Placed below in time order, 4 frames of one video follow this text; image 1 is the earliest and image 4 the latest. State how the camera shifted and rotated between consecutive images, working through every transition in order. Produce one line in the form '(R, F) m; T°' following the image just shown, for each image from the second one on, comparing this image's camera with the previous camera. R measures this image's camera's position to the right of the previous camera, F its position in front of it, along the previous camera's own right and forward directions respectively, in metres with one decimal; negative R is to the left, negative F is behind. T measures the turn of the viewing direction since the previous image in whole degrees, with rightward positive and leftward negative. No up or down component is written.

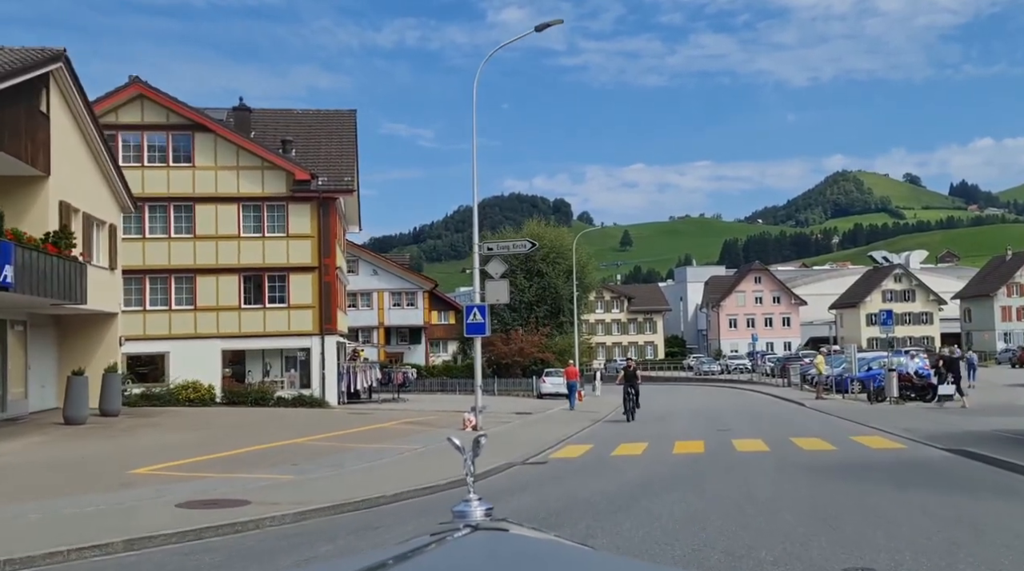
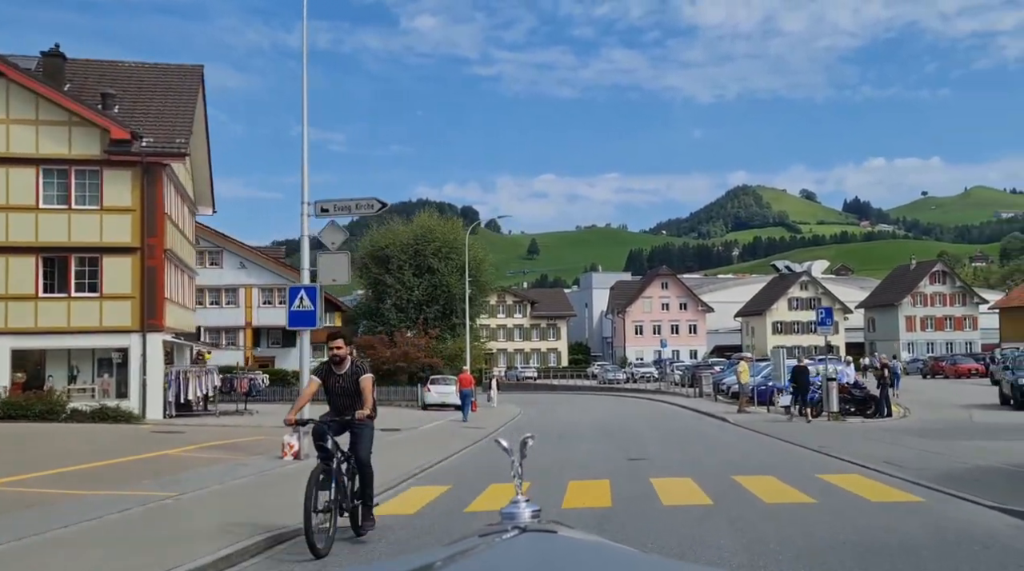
(+1.1, +6.2) m; +5°
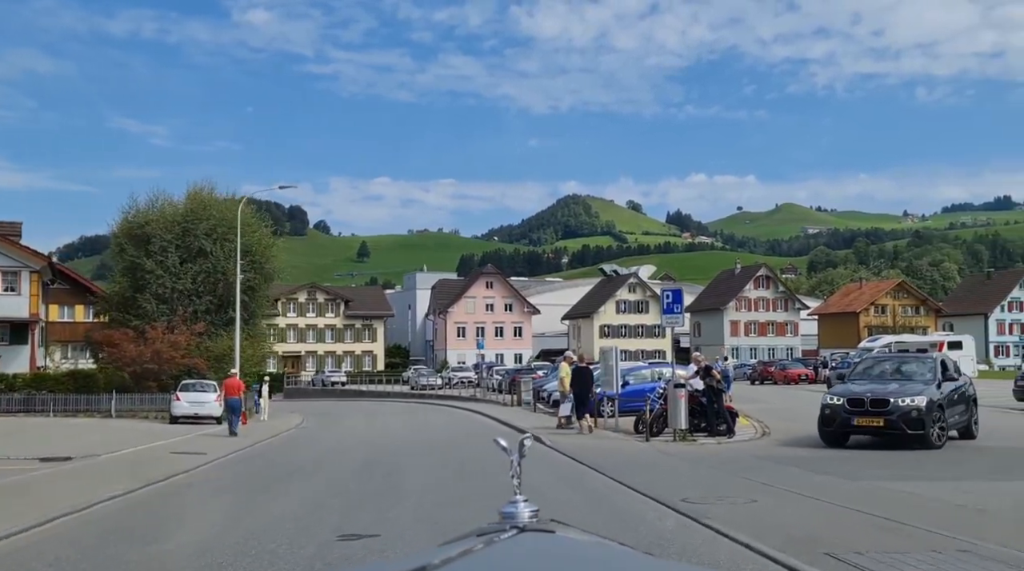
(+1.9, +7.9) m; +9°
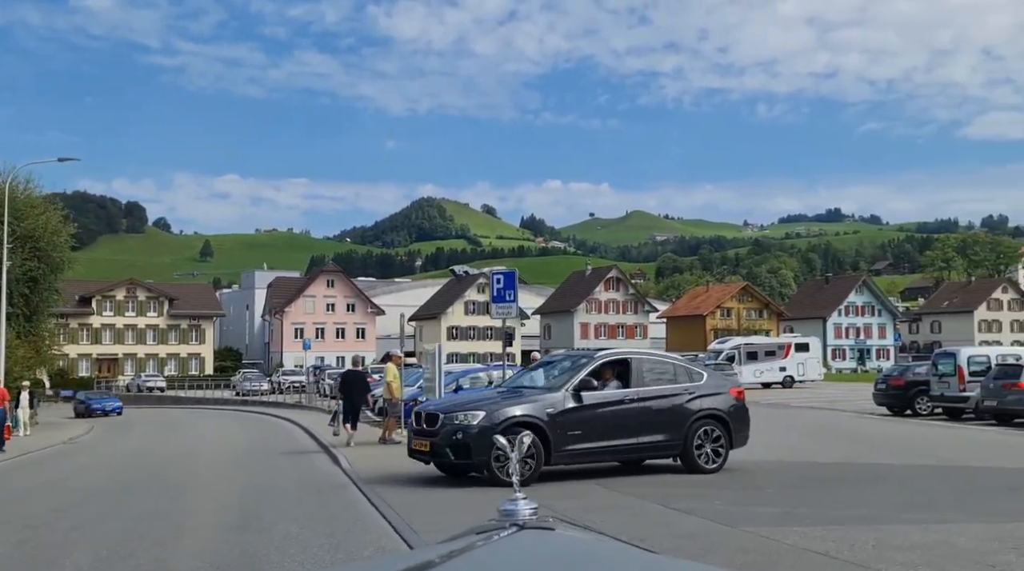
(+1.1, +4.5) m; +8°
